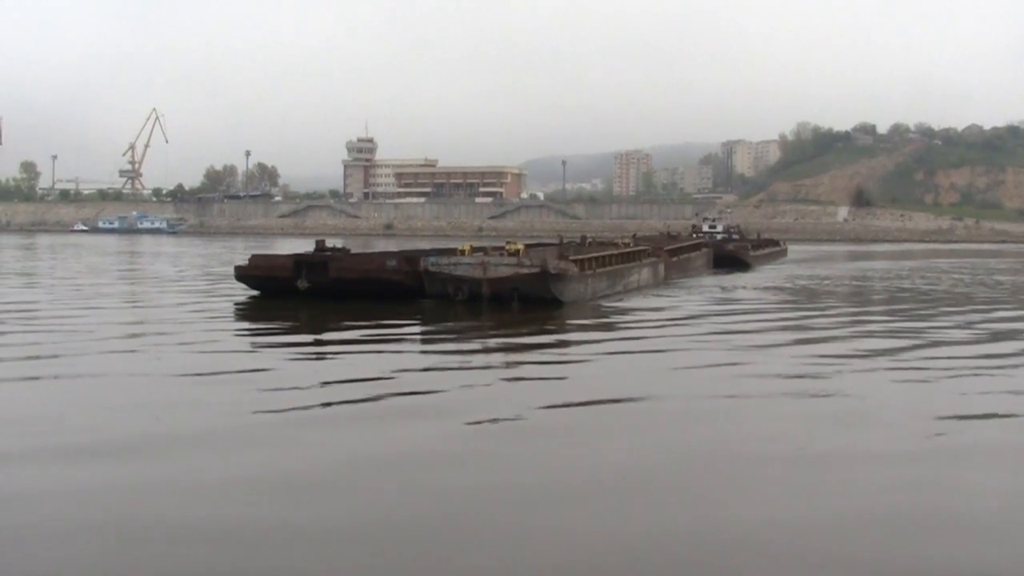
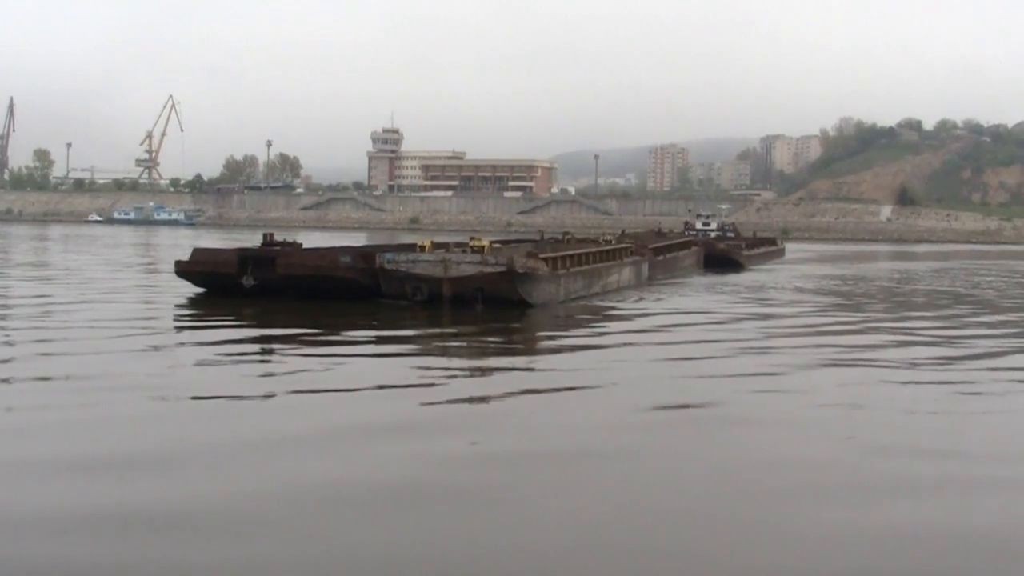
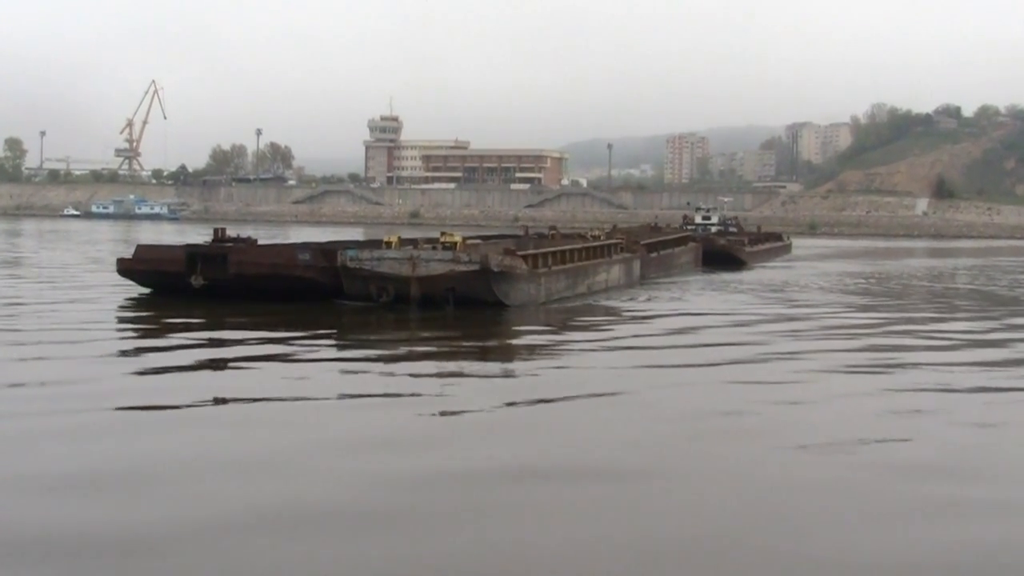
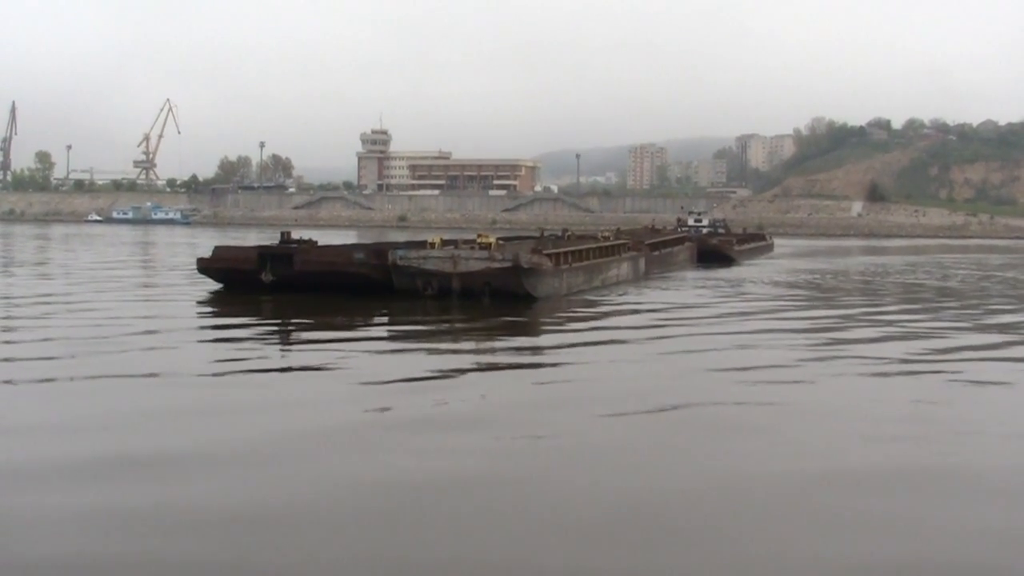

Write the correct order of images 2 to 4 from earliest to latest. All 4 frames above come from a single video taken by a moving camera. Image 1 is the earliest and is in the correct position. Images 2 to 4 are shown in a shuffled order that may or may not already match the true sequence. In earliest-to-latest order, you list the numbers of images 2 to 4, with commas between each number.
4, 2, 3
